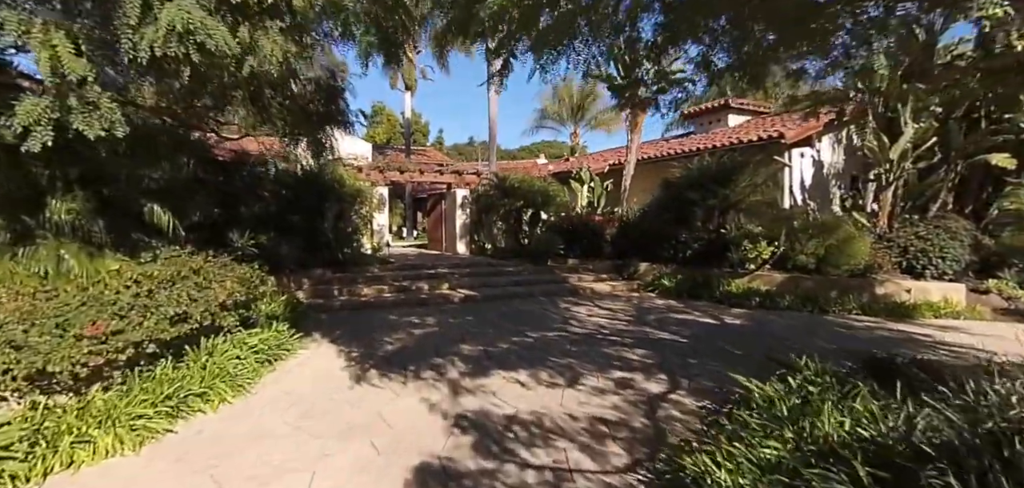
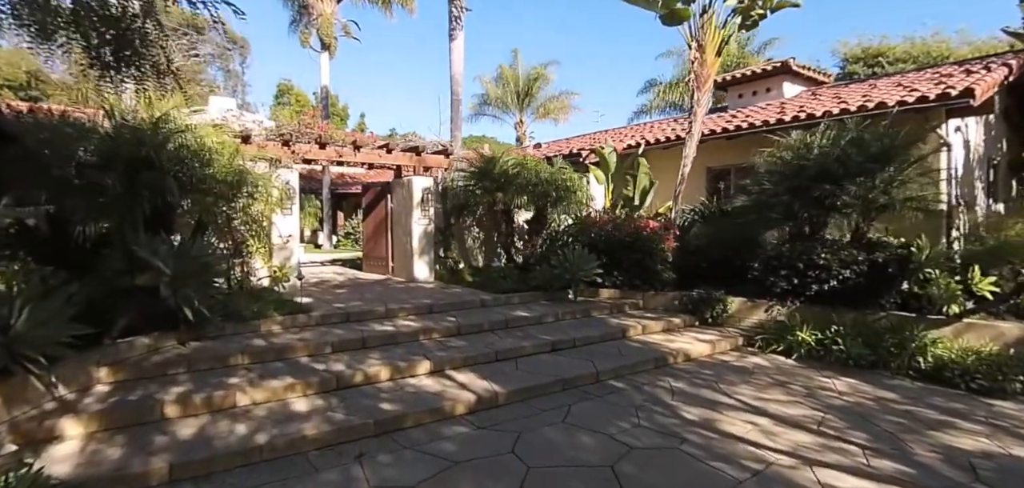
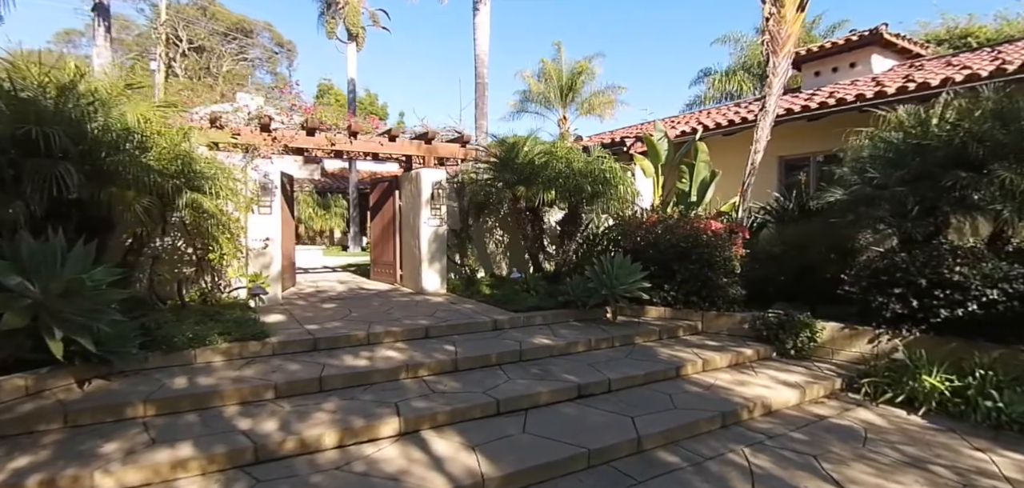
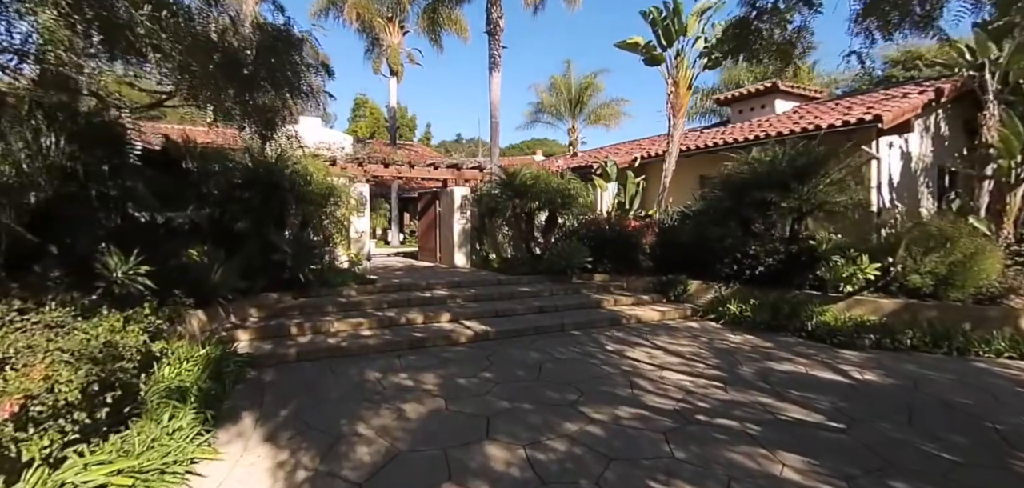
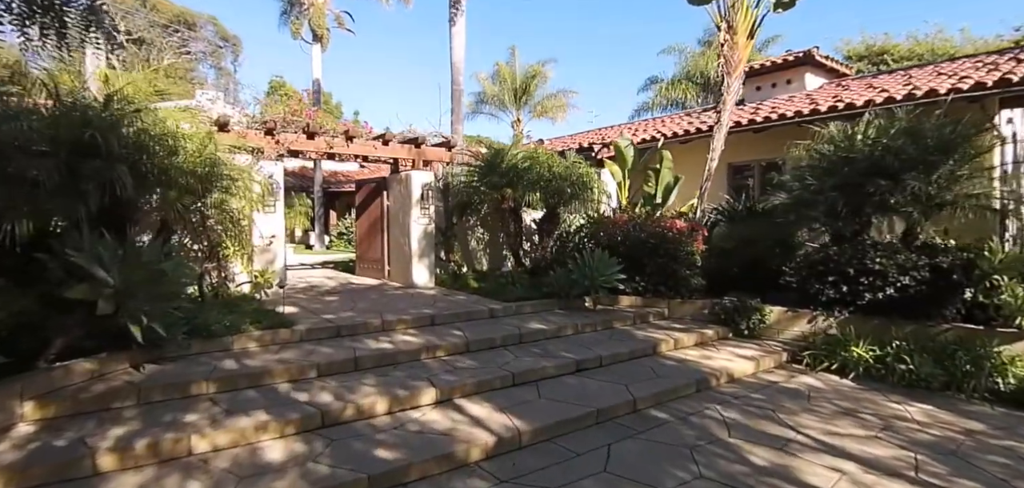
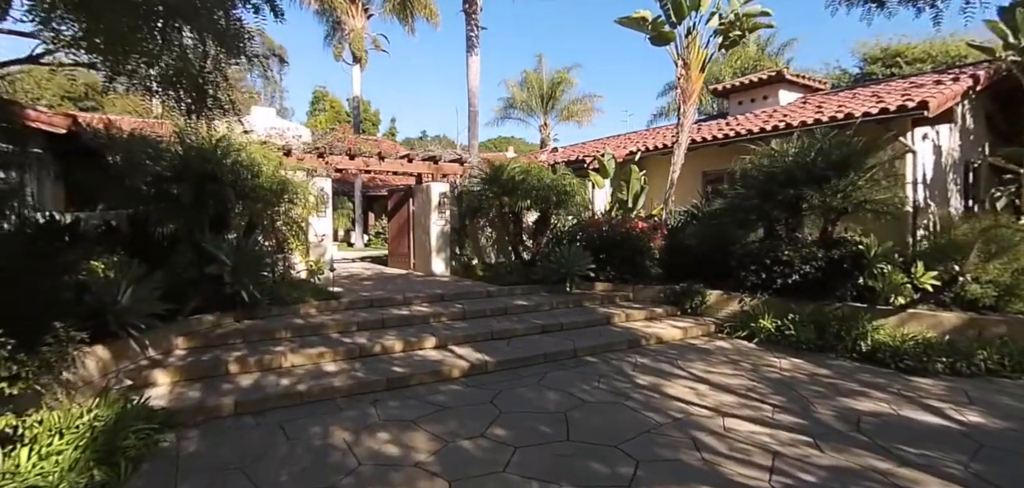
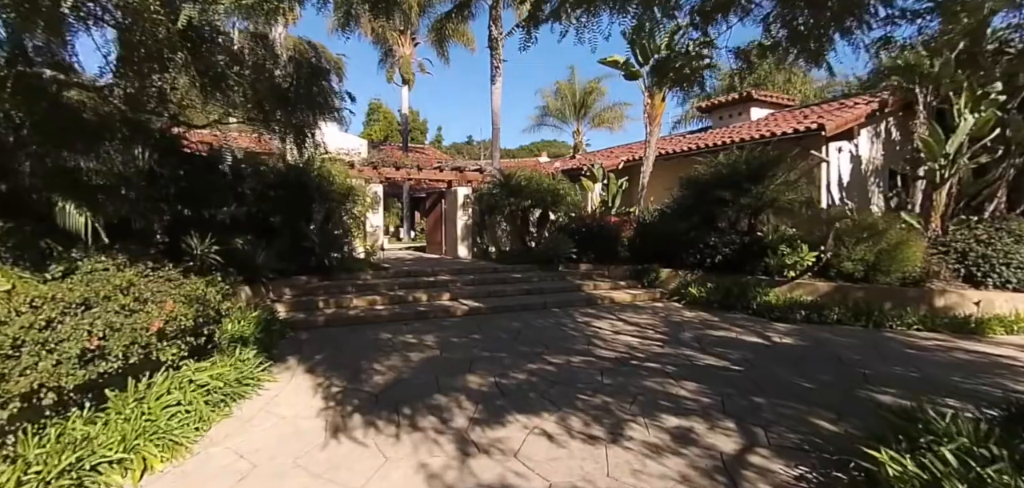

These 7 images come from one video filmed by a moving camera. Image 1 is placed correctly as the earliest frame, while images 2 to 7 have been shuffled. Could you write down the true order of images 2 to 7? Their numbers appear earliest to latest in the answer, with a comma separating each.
7, 4, 6, 2, 5, 3
